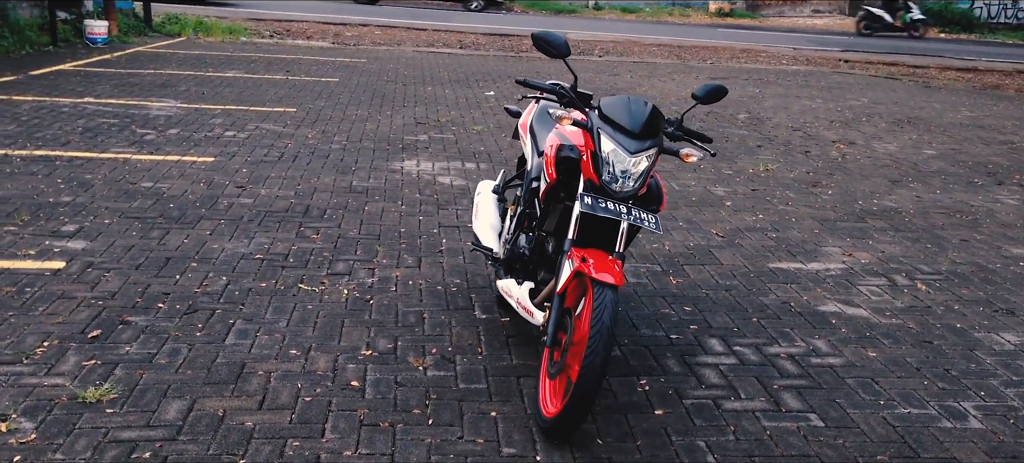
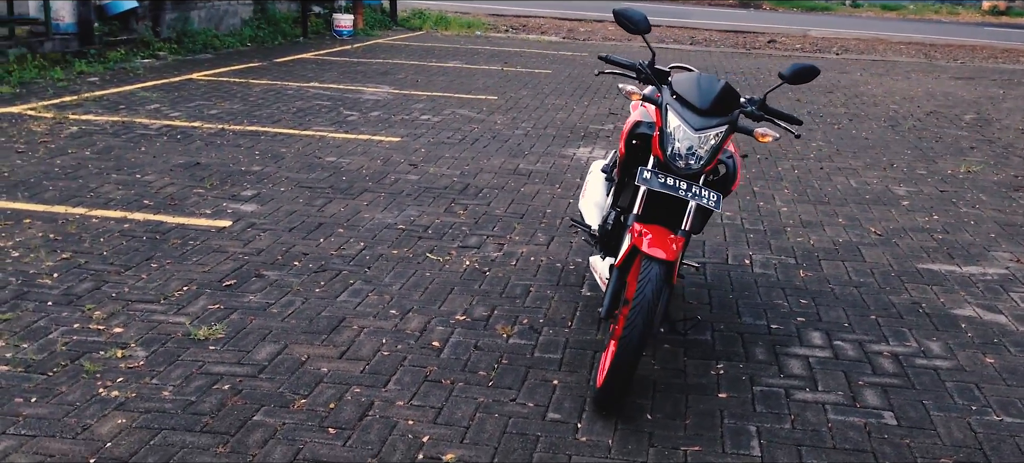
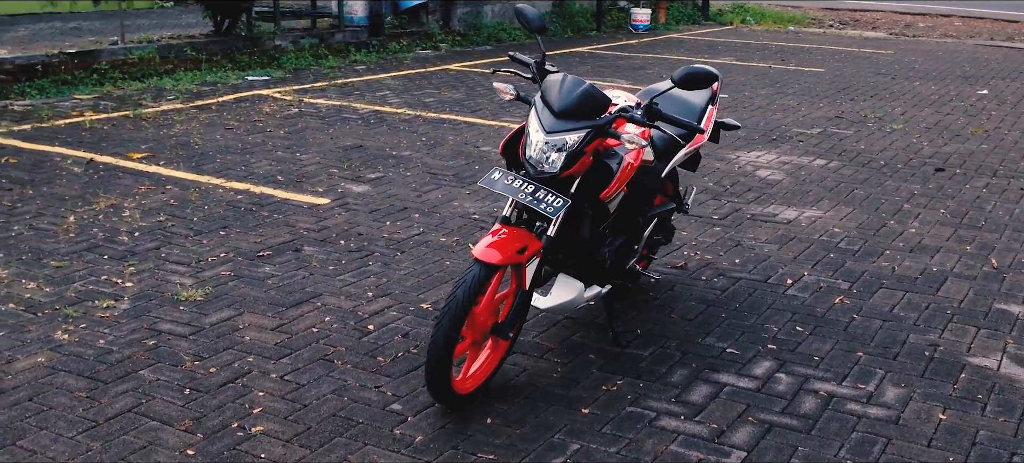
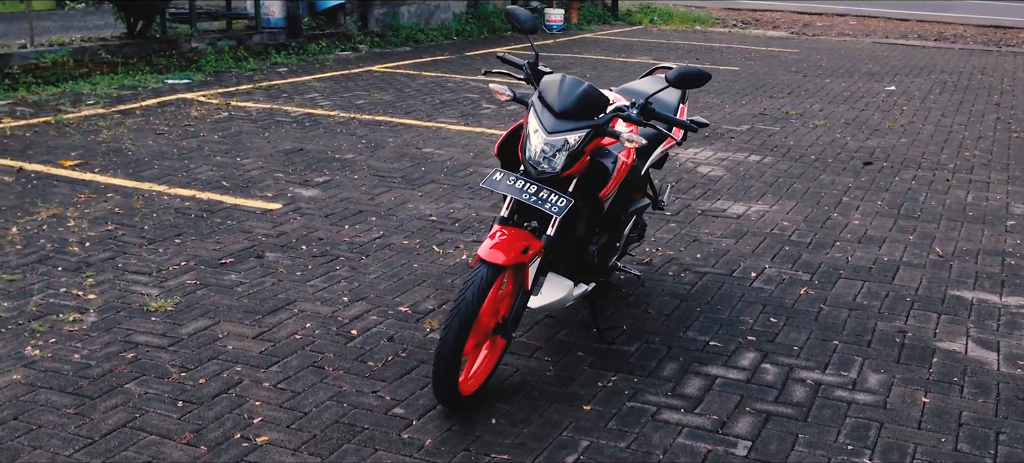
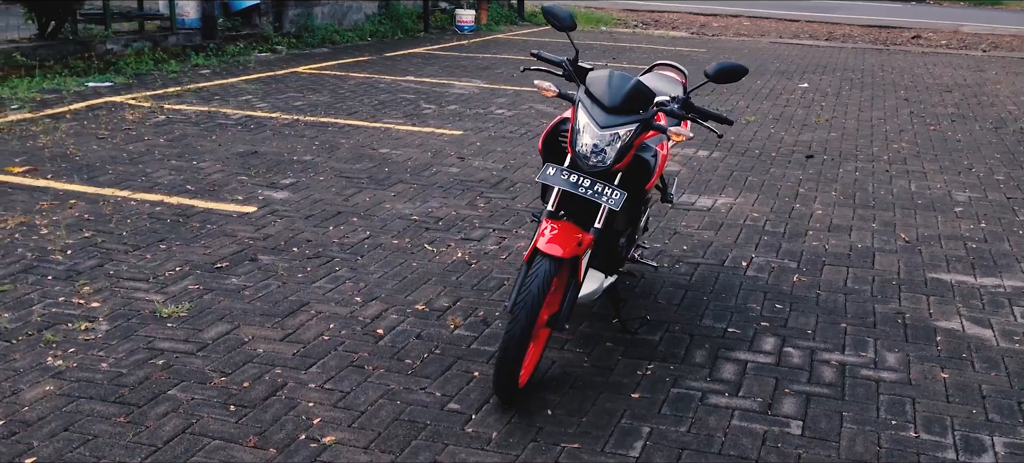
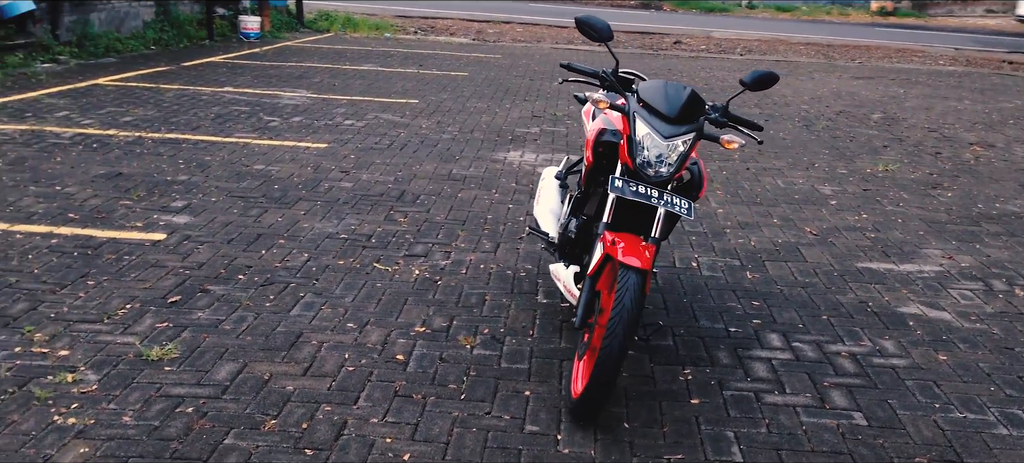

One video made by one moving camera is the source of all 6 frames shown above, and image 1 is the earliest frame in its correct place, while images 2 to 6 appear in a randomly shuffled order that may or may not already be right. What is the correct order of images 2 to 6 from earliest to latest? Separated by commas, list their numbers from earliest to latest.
6, 2, 5, 4, 3
